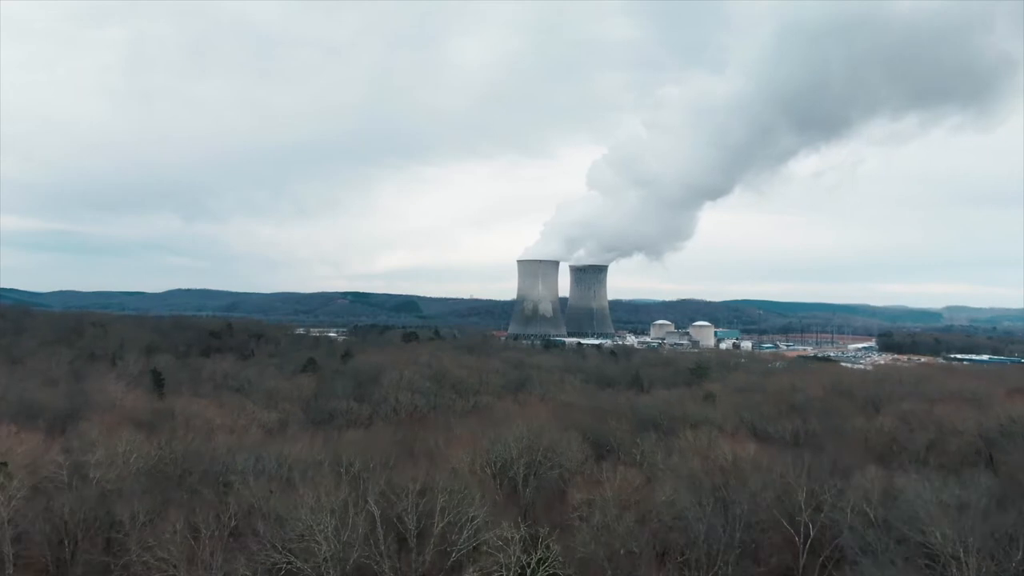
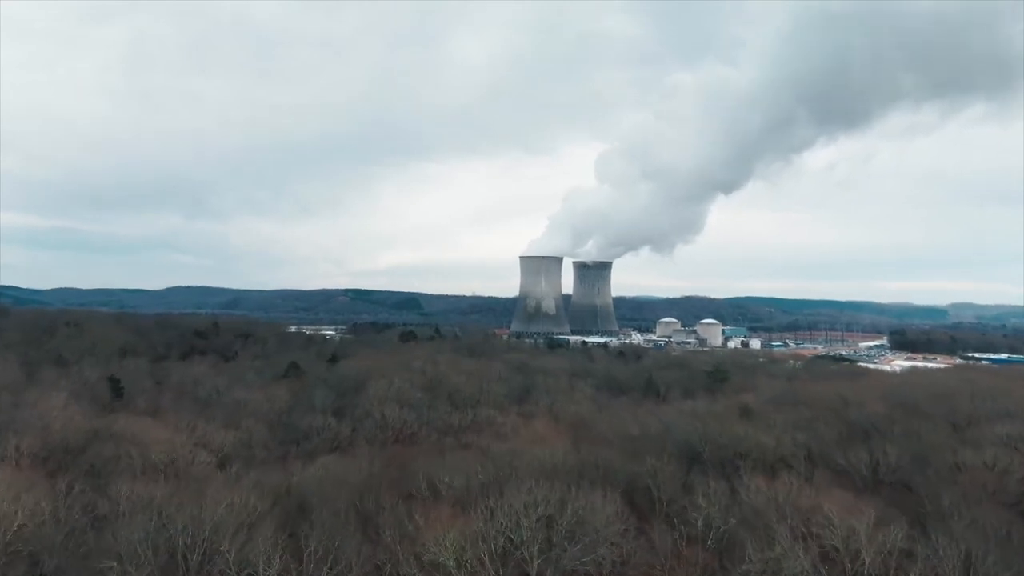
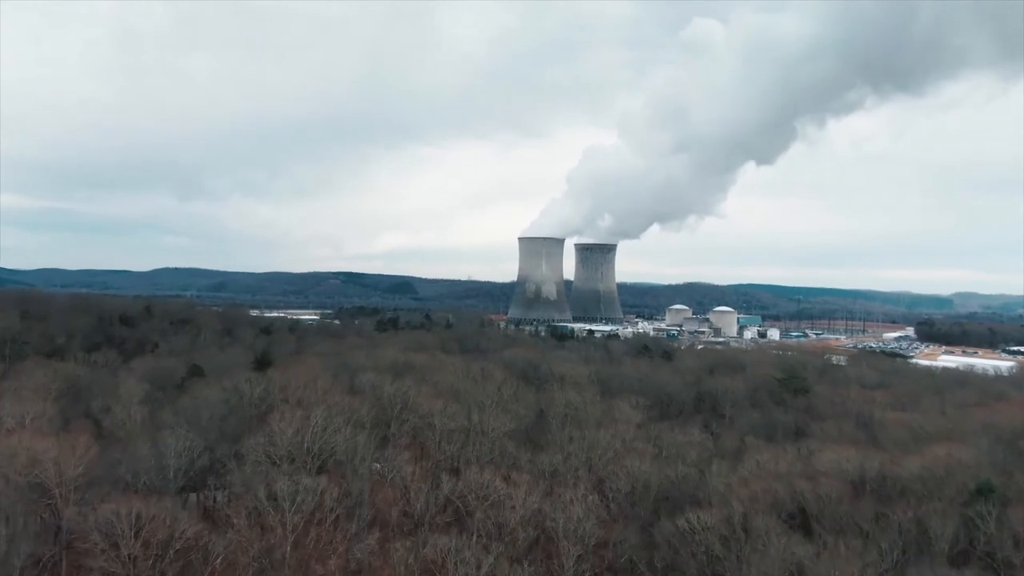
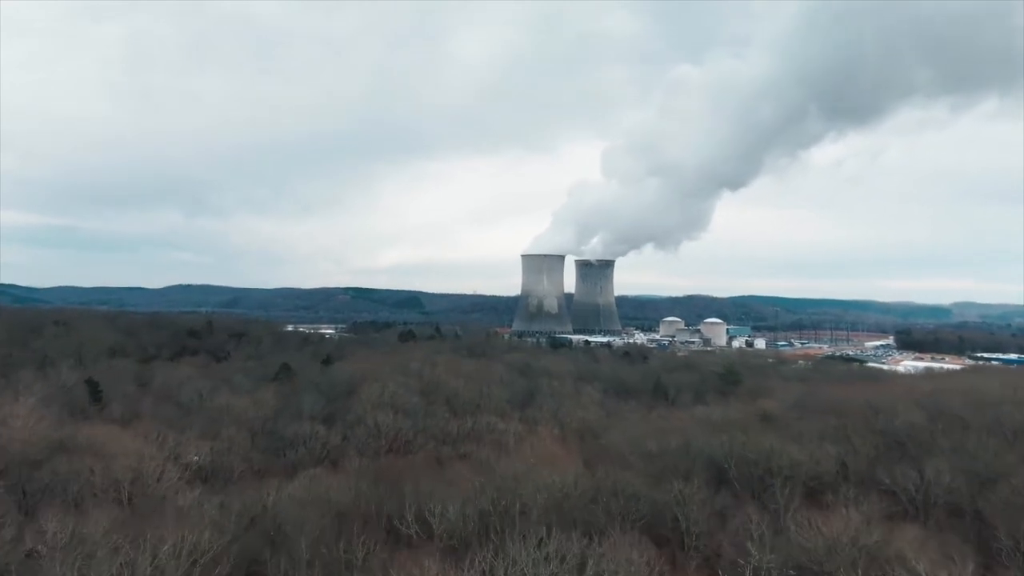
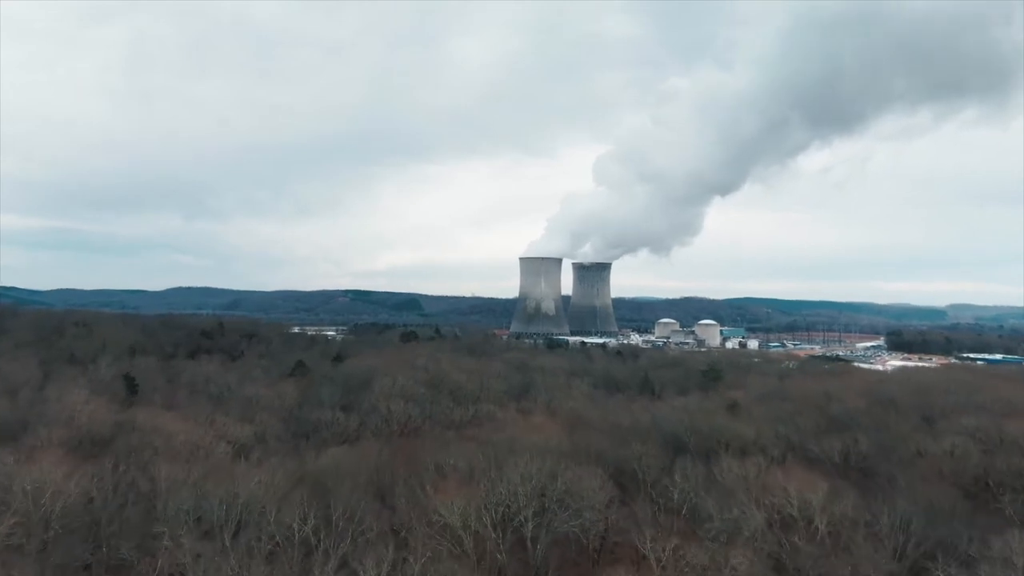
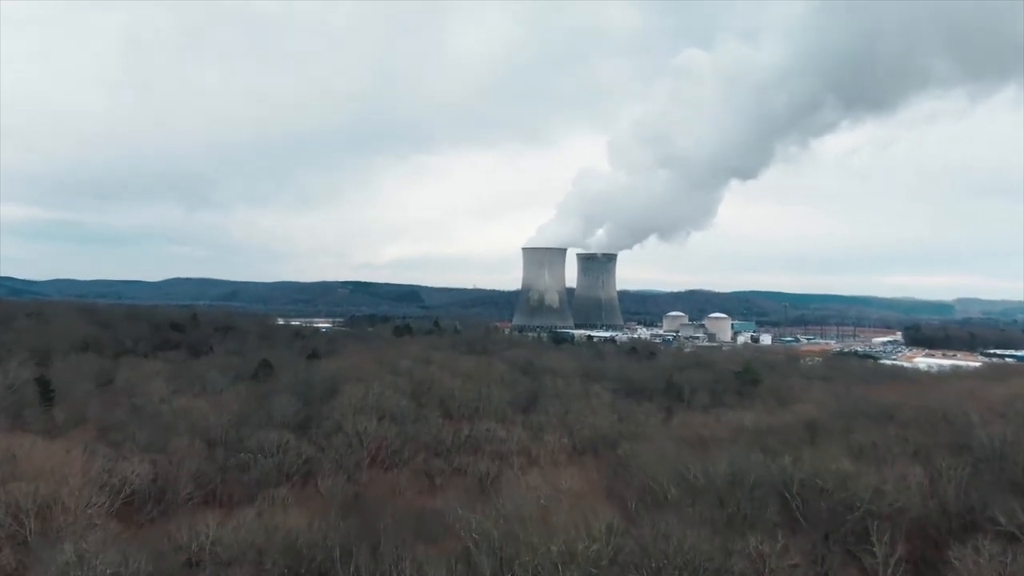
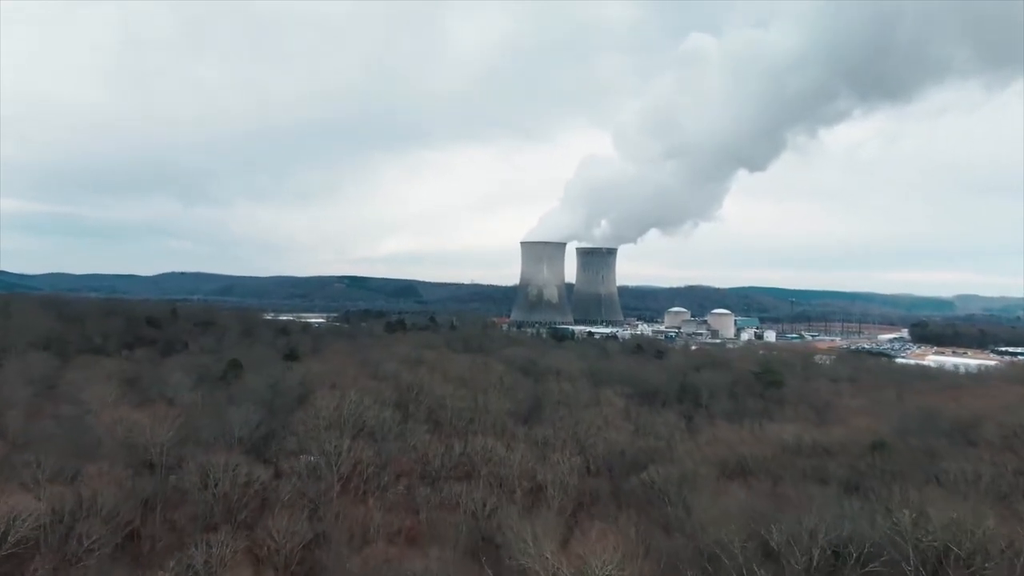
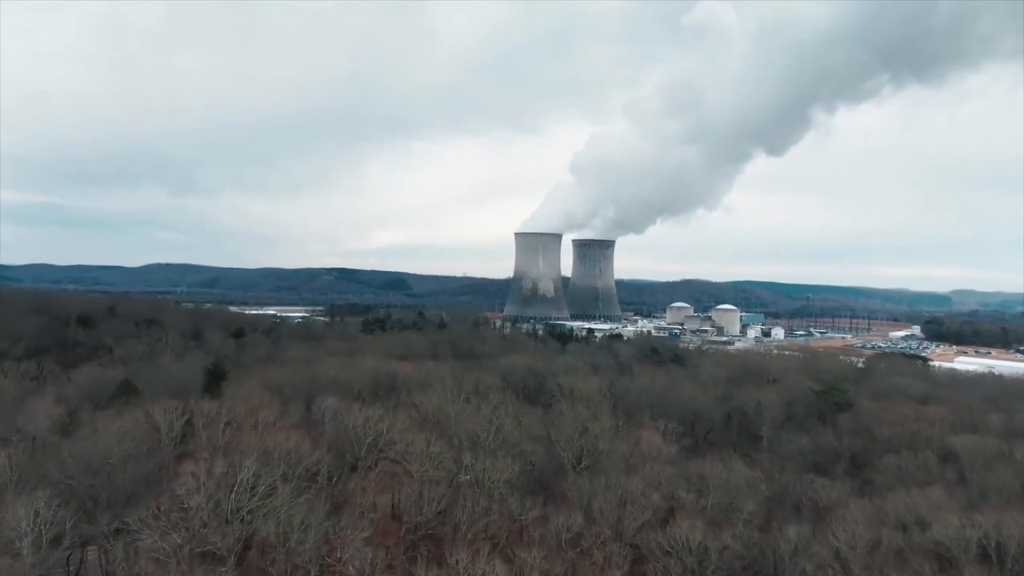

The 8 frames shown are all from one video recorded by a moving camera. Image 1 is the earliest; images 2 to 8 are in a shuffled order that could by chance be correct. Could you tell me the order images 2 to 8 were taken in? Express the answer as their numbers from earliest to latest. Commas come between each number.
5, 2, 4, 6, 7, 3, 8
